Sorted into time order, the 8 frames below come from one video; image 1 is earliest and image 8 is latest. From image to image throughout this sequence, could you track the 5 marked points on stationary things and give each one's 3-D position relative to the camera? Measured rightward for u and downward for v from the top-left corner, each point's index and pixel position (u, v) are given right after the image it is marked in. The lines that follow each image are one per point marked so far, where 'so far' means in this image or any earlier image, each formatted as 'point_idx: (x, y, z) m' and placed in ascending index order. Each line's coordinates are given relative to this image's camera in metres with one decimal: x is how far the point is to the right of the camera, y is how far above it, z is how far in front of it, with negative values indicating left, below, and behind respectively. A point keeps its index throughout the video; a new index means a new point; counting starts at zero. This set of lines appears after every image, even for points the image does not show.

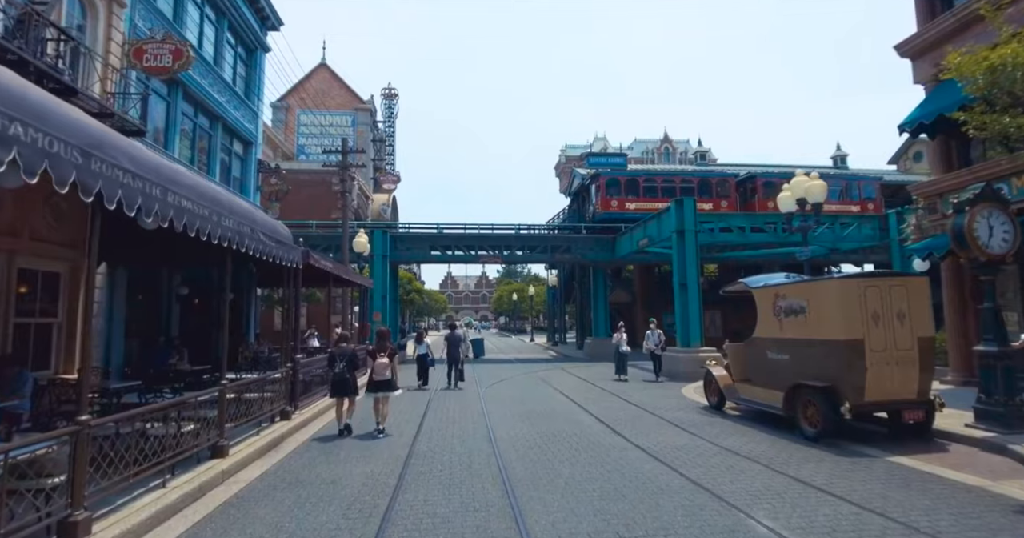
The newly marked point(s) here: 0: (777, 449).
0: (+4.1, -2.8, +8.3) m
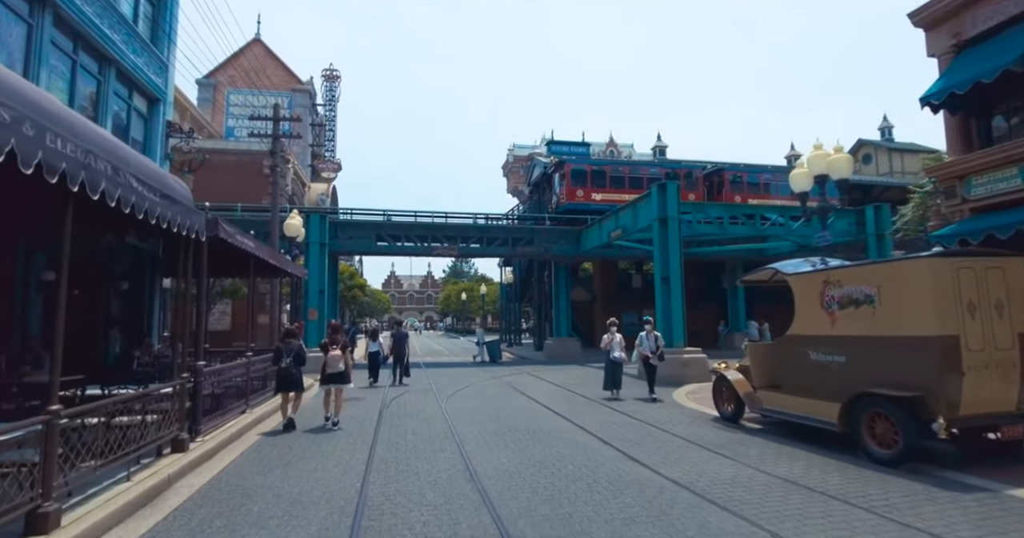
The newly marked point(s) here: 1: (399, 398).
0: (+4.1, -2.5, +6.3) m
1: (-2.9, -3.3, +13.7) m
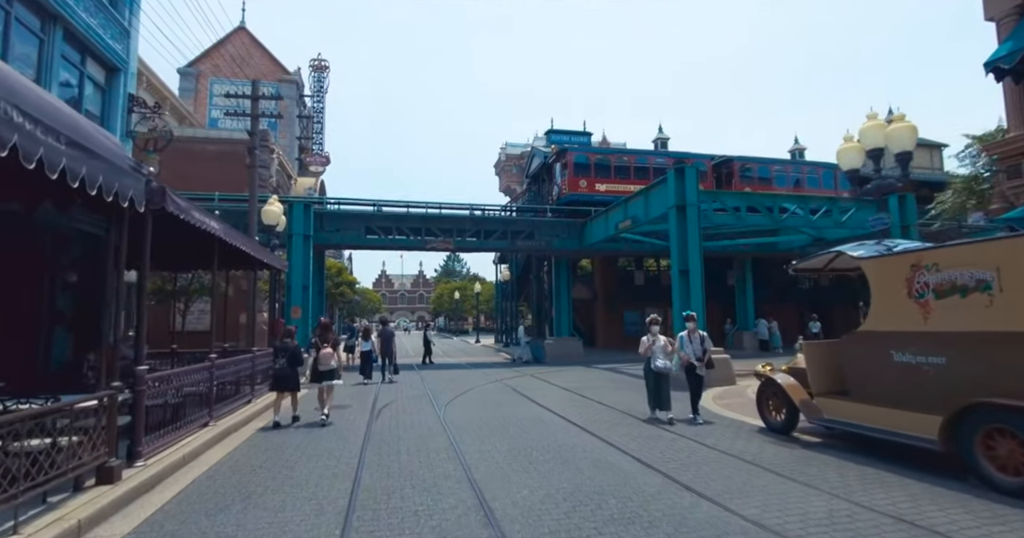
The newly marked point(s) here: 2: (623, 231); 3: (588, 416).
0: (+4.3, -2.3, +4.8) m
1: (-2.7, -3.1, +12.1) m
2: (+4.2, +1.4, +19.8) m
3: (+1.4, -2.8, +10.0) m
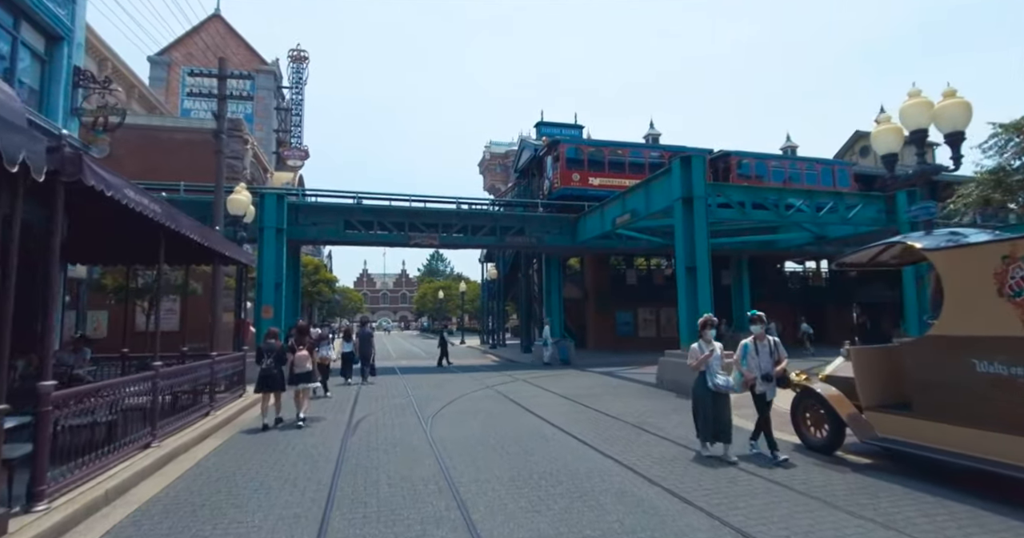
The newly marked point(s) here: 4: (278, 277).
0: (+4.5, -2.2, +3.7) m
1: (-2.8, -3.0, +10.7) m
2: (+3.8, +1.5, +18.6) m
3: (+1.4, -2.7, +8.8) m
4: (-8.4, -0.3, +19.1) m
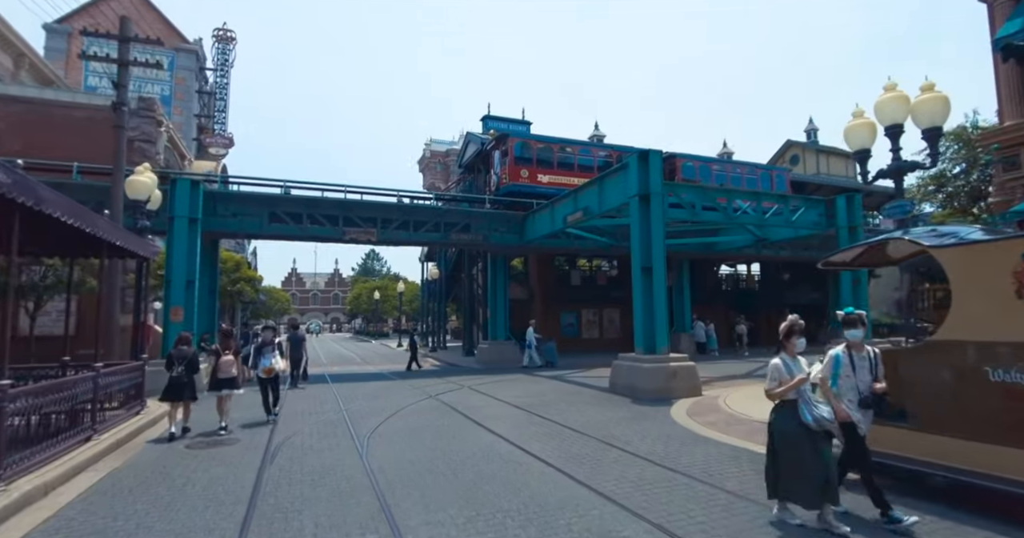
0: (+4.4, -2.2, +3.1) m
1: (-3.7, -2.9, +9.2) m
2: (+2.0, +1.5, +17.9) m
3: (+0.7, -2.7, +7.8) m
4: (-10.2, -0.1, +16.9) m
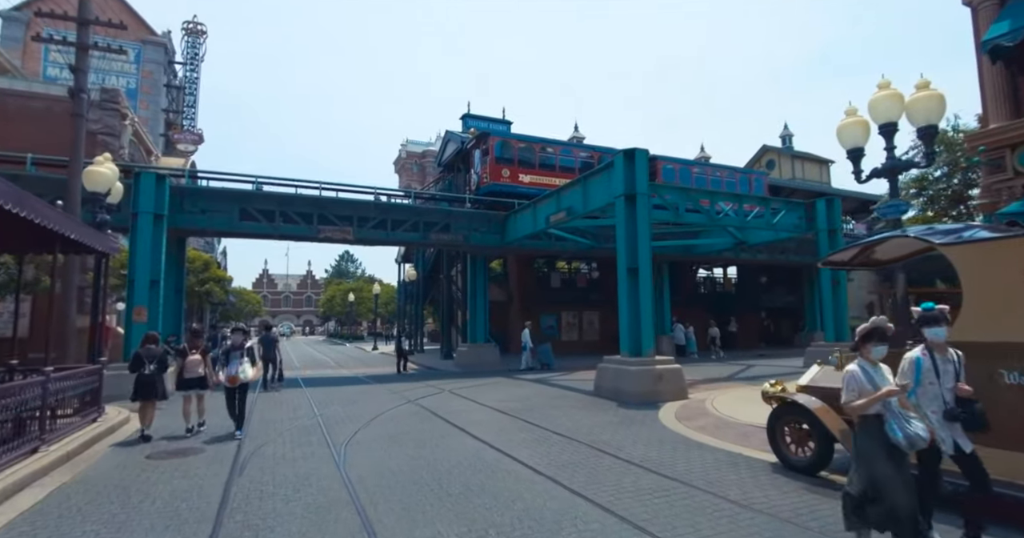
0: (+4.4, -2.1, +2.9) m
1: (-4.0, -2.8, +8.6) m
2: (+1.4, +1.5, +17.6) m
3: (+0.5, -2.6, +7.4) m
4: (-10.8, -0.1, +16.0) m
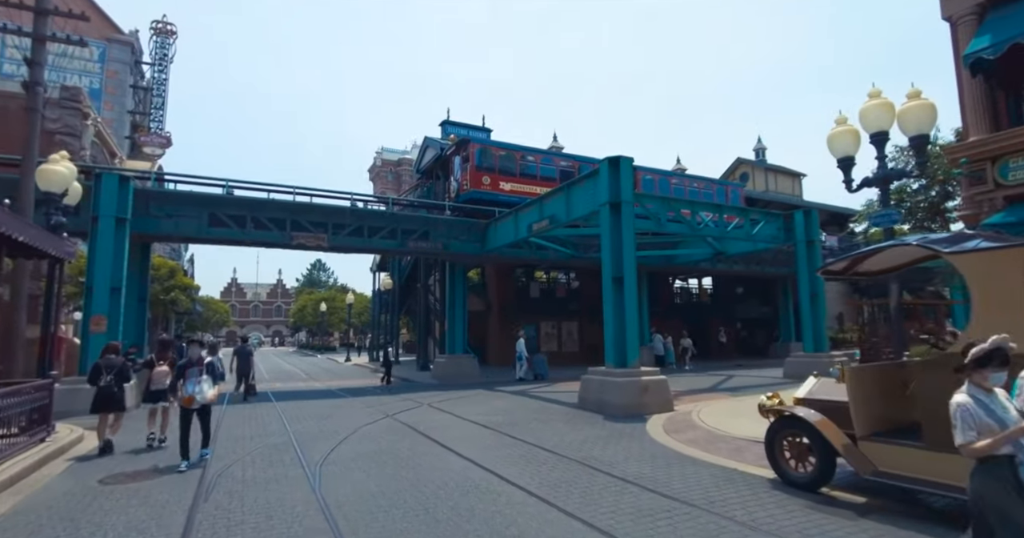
0: (+4.5, -2.2, +2.7) m
1: (-4.2, -2.9, +8.0) m
2: (+0.8, +1.2, +17.3) m
3: (+0.4, -2.7, +7.0) m
4: (-11.3, -0.3, +15.1) m
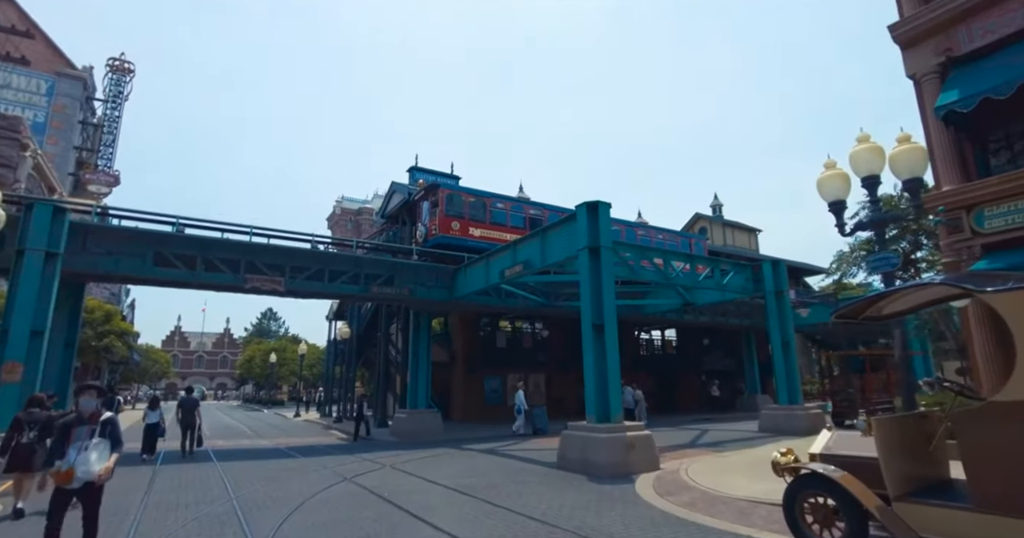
0: (+4.7, -2.3, +2.1) m
1: (-4.4, -3.4, +6.7) m
2: (-0.1, -0.3, +16.7) m
3: (+0.3, -3.2, +6.0) m
4: (-12.0, -1.4, +13.4) m
